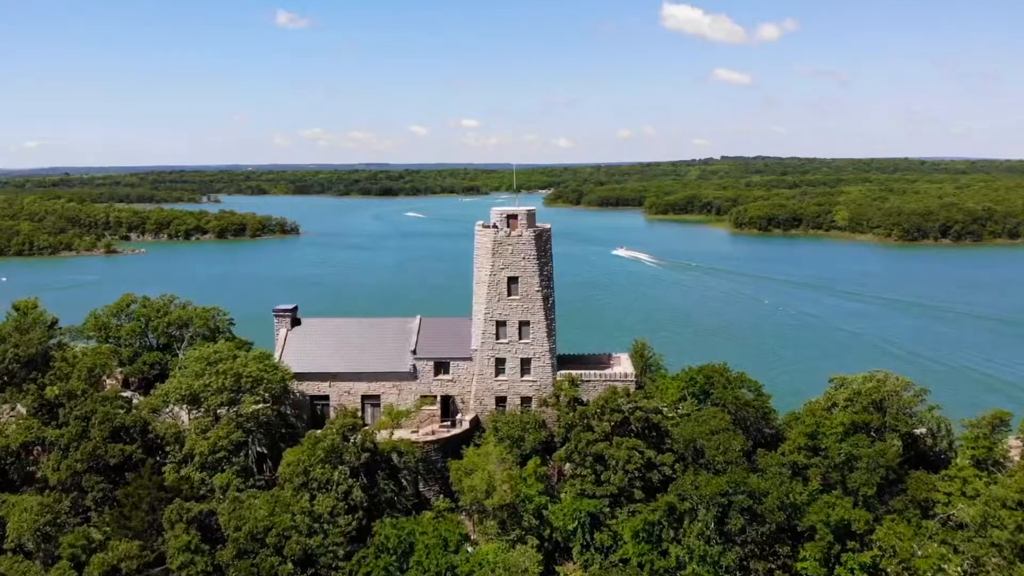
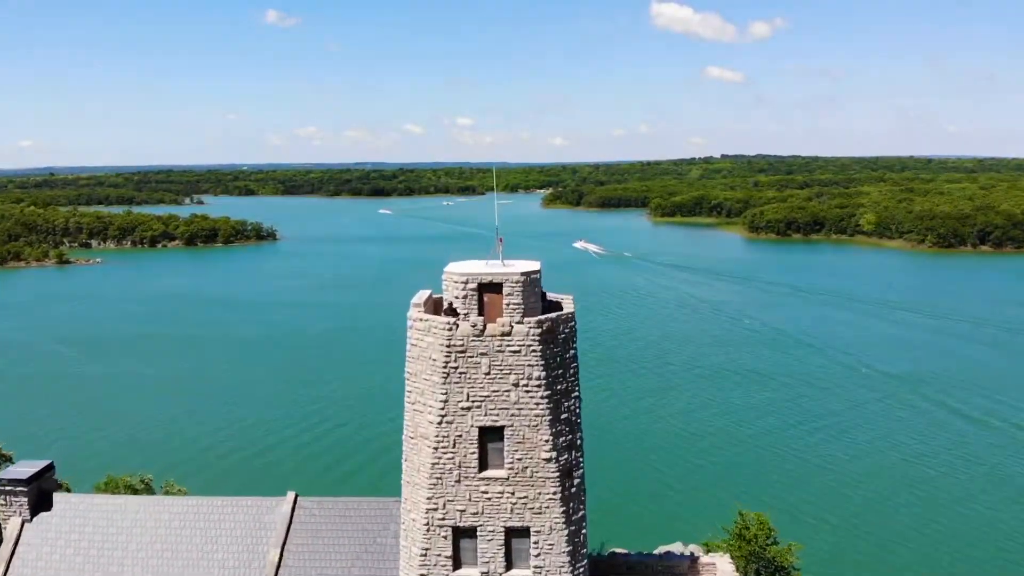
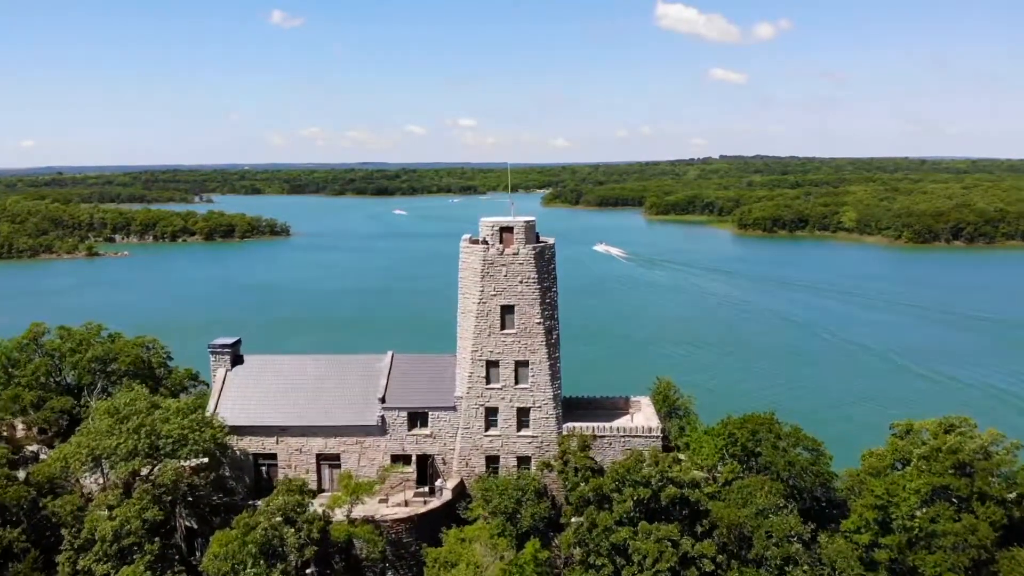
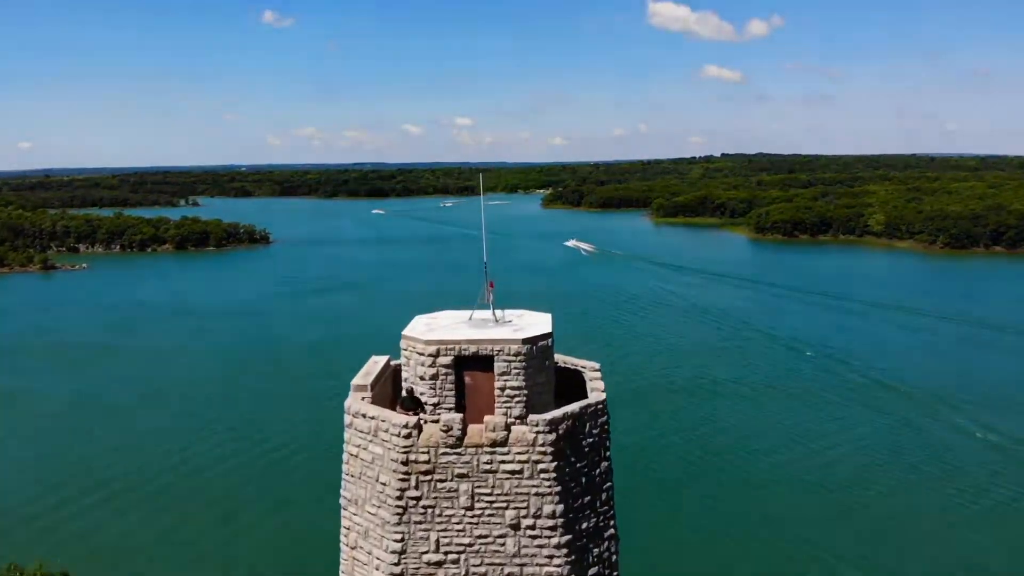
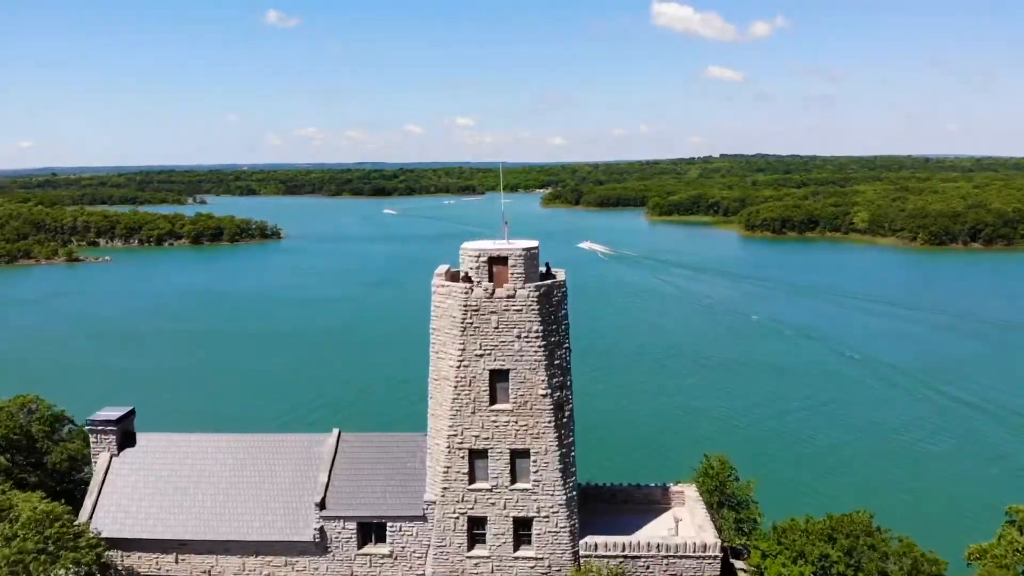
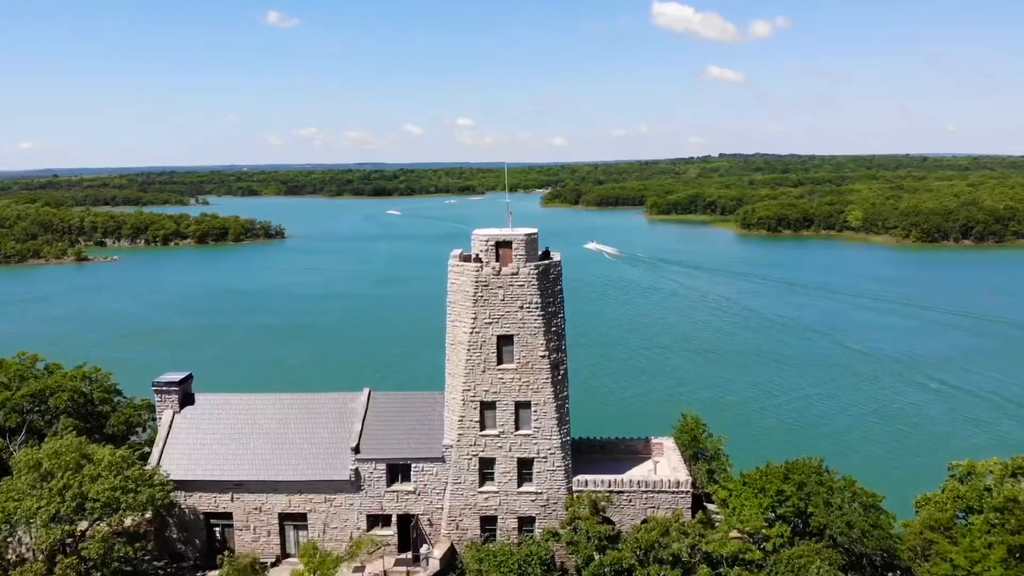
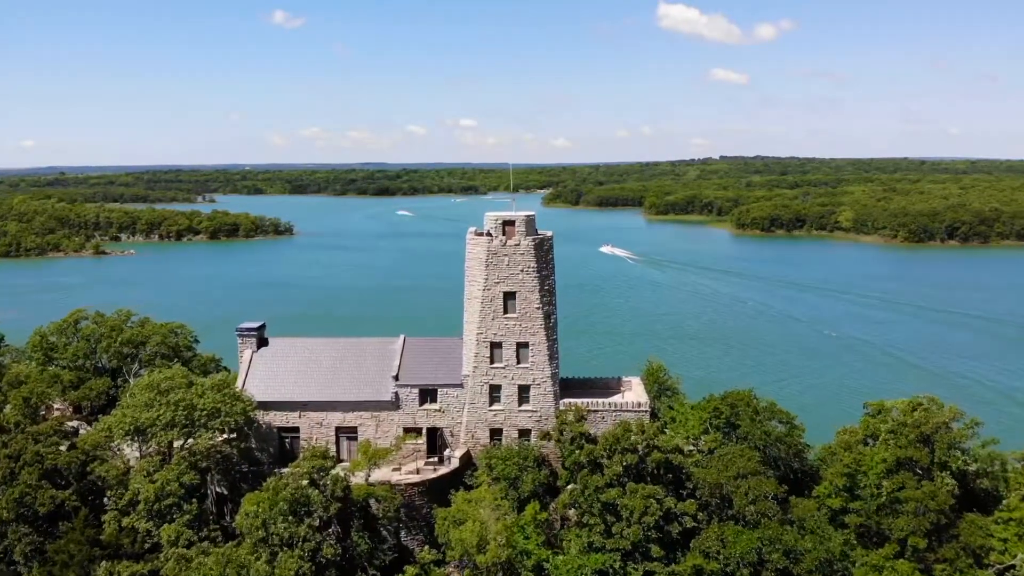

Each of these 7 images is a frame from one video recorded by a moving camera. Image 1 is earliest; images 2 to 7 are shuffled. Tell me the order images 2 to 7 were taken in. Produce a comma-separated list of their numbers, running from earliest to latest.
7, 3, 6, 5, 2, 4
